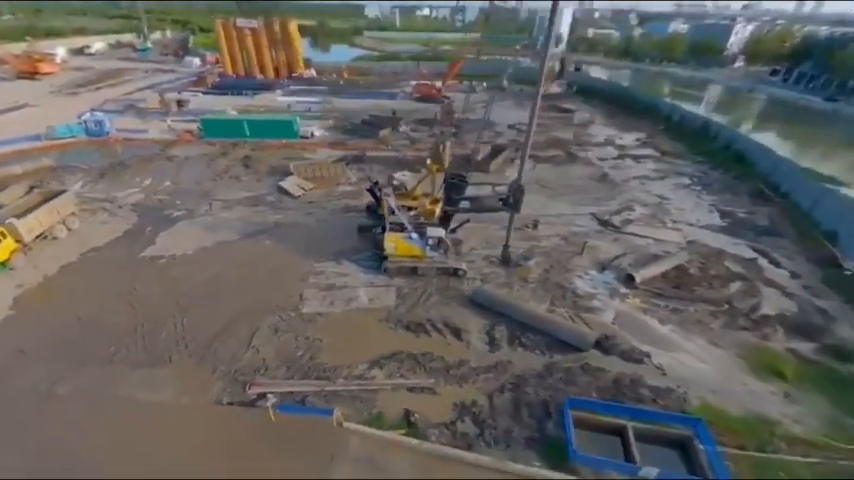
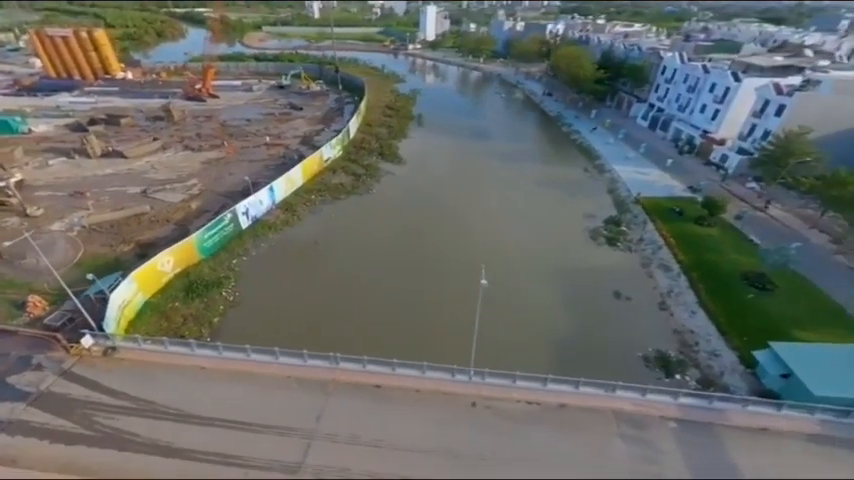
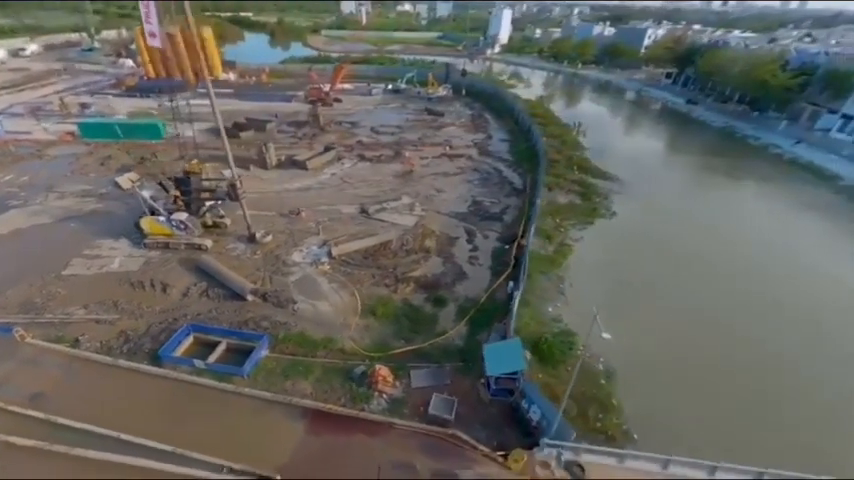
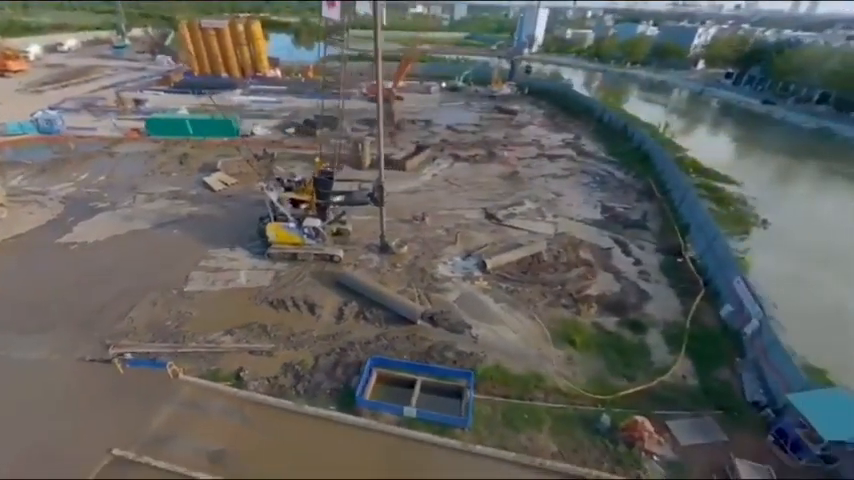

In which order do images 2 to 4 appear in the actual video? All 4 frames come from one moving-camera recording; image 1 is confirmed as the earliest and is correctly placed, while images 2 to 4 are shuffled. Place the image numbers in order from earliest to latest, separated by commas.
4, 3, 2
